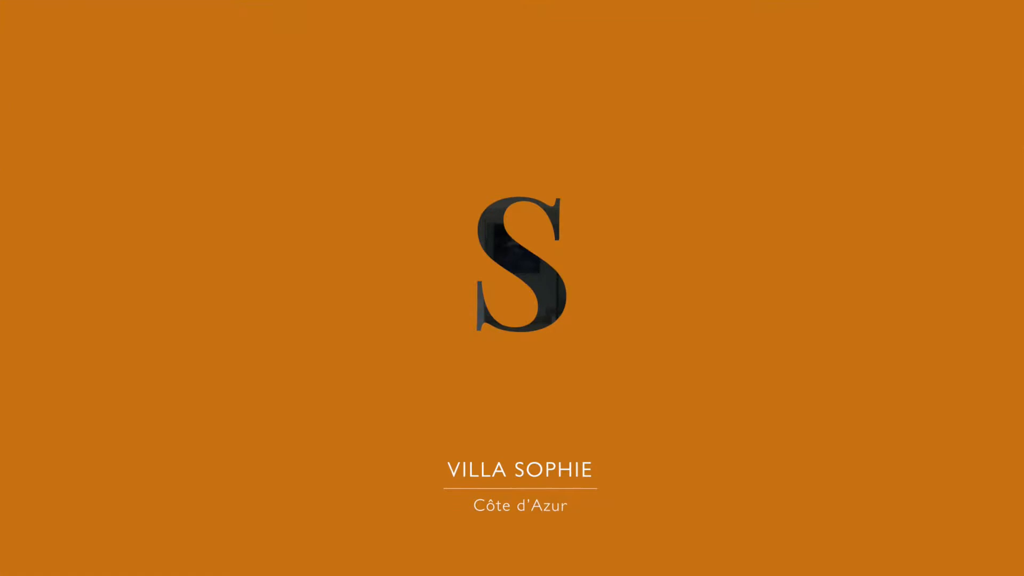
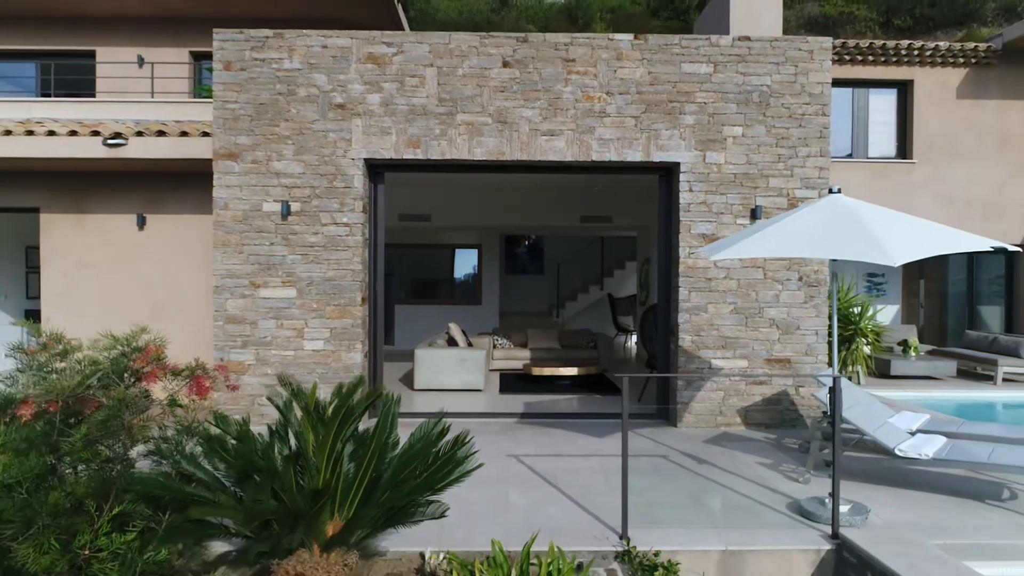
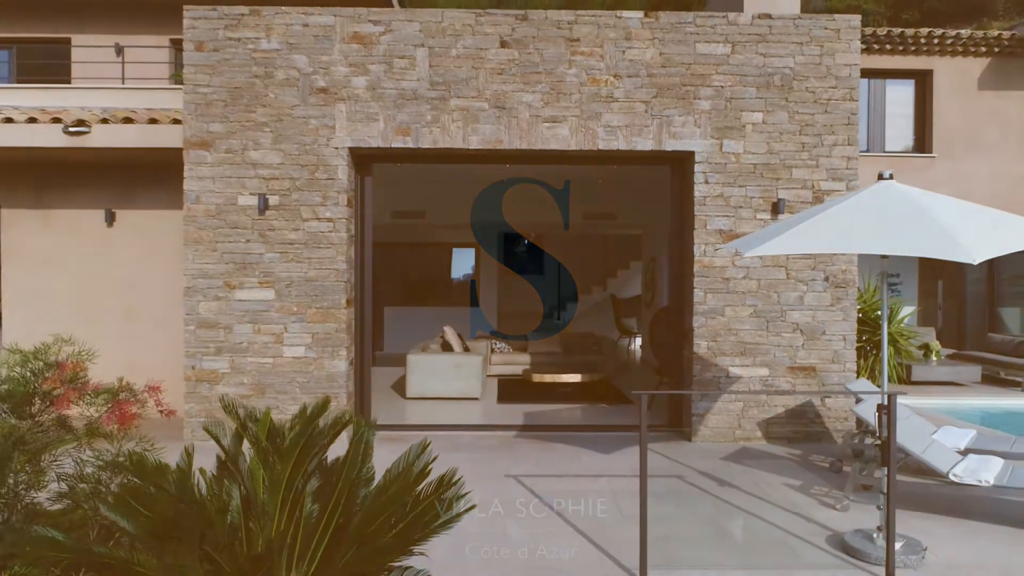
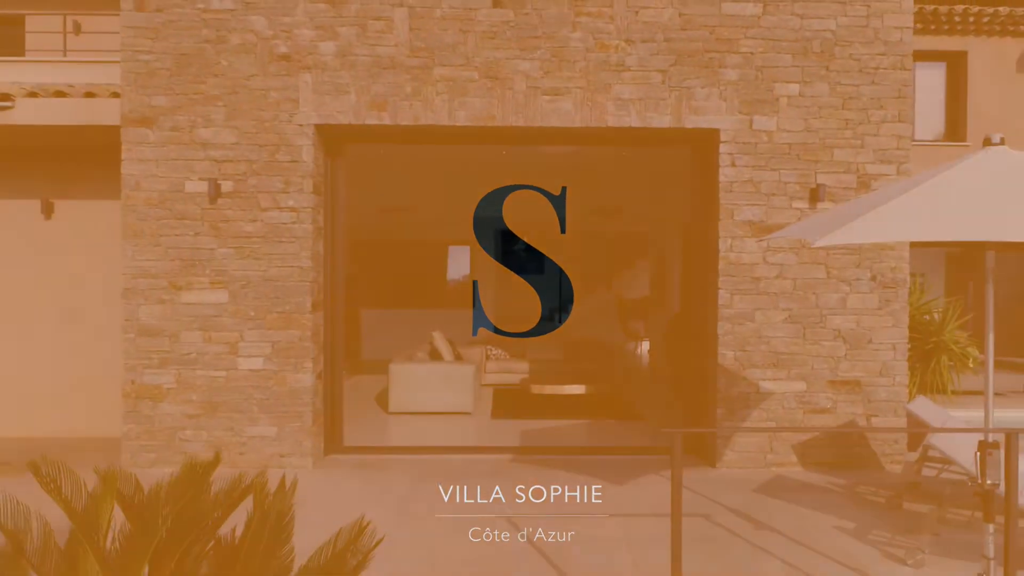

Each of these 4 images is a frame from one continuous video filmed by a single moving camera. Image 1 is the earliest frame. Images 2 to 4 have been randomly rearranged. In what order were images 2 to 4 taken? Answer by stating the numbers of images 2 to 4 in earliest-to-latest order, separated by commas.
4, 3, 2
